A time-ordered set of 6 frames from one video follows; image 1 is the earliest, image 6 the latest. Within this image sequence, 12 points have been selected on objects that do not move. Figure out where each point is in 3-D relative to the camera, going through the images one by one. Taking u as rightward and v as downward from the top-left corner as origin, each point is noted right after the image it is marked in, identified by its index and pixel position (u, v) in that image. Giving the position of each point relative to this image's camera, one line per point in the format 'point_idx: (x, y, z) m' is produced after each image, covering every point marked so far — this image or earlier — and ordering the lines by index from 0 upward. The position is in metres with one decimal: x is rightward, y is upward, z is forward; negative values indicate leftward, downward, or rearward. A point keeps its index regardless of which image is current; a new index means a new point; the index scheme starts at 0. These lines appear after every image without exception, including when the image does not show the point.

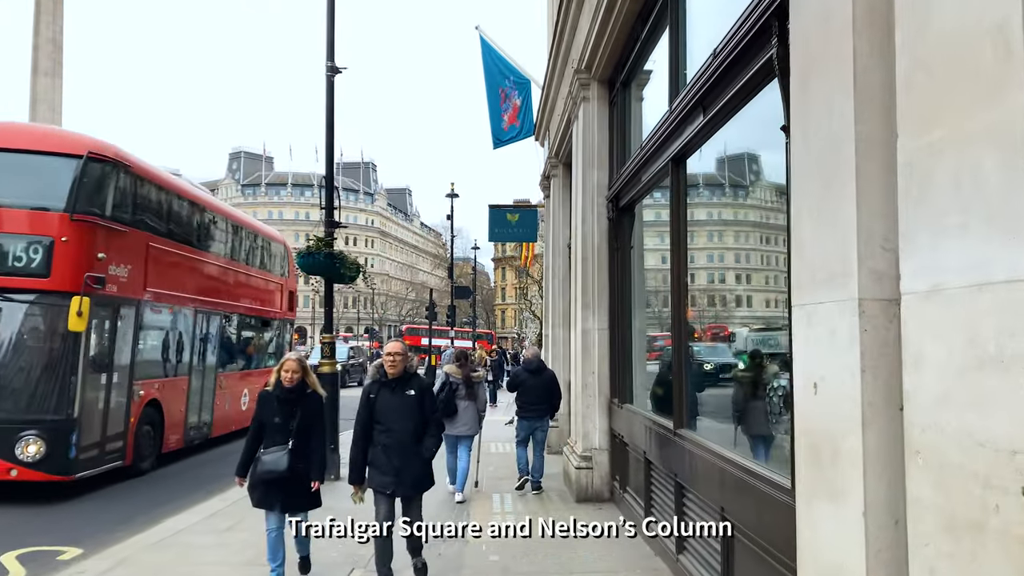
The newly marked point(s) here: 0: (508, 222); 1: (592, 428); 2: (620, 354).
0: (-0.1, +1.1, +13.8) m
1: (+0.8, -1.3, +8.0) m
2: (+1.0, -0.6, +7.5) m
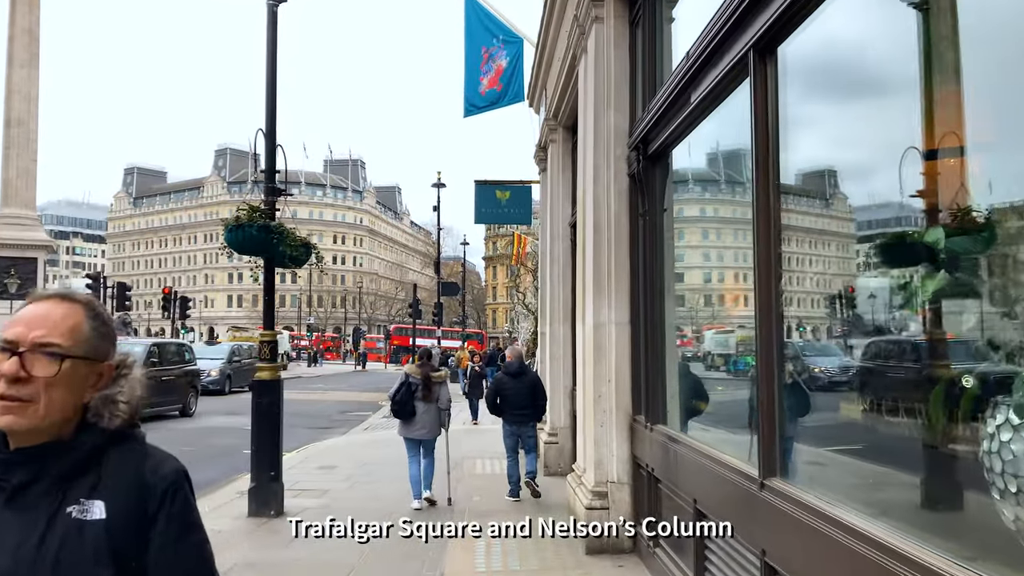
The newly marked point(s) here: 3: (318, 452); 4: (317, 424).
0: (-0.2, +1.2, +11.8) m
1: (+0.7, -1.2, +6.0) m
2: (+0.9, -0.5, +5.5) m
3: (-2.8, -2.3, +12.0) m
4: (-4.1, -2.8, +17.7) m
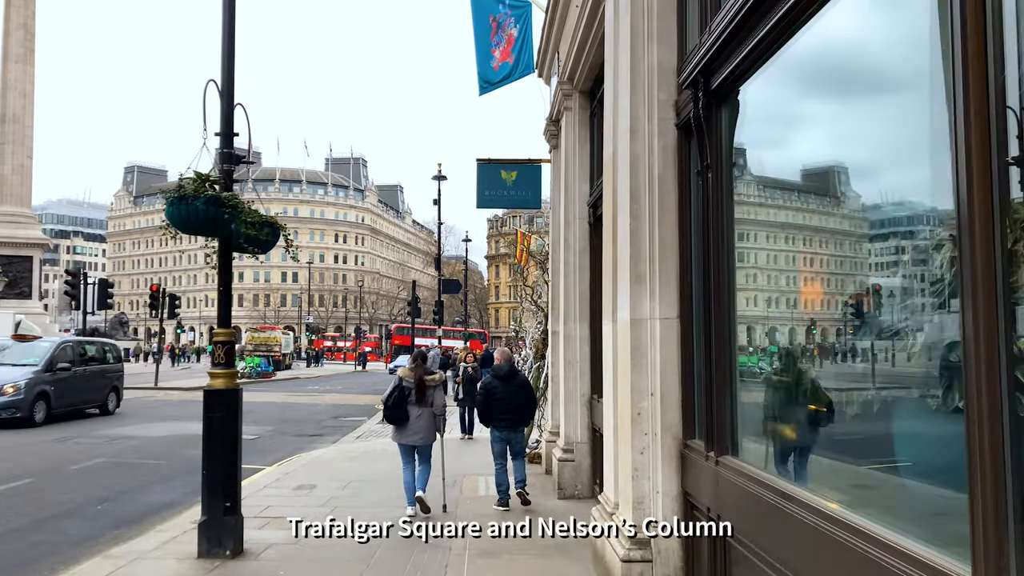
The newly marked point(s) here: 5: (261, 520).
0: (-0.1, +1.3, +10.4) m
1: (+0.7, -1.1, +4.6) m
2: (+1.0, -0.4, +4.1) m
3: (-2.7, -2.3, +10.6) m
4: (-4.0, -2.8, +16.3) m
5: (-2.2, -2.1, +7.5) m
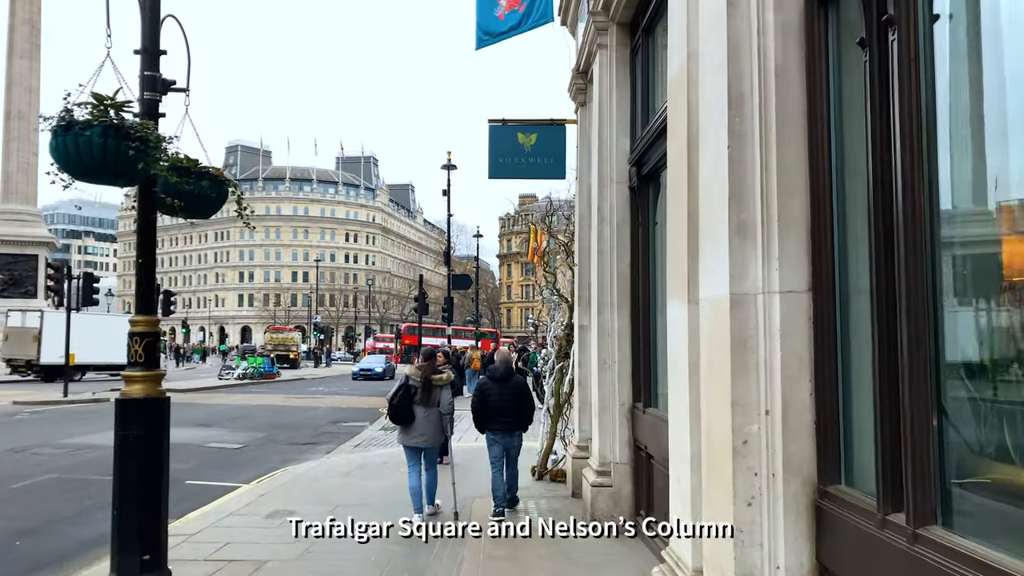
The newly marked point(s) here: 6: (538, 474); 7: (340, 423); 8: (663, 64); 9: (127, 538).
0: (+0.1, +1.5, +8.8) m
1: (+0.9, -0.9, +2.9) m
2: (+1.1, -0.2, +2.5) m
3: (-2.5, -2.1, +9.0) m
4: (-3.7, -2.6, +14.7) m
5: (-2.1, -1.9, +5.9) m
6: (+0.3, -2.0, +9.1) m
7: (-3.5, -2.8, +17.3) m
8: (+1.1, +1.6, +6.0) m
9: (-2.0, -1.3, +4.4) m
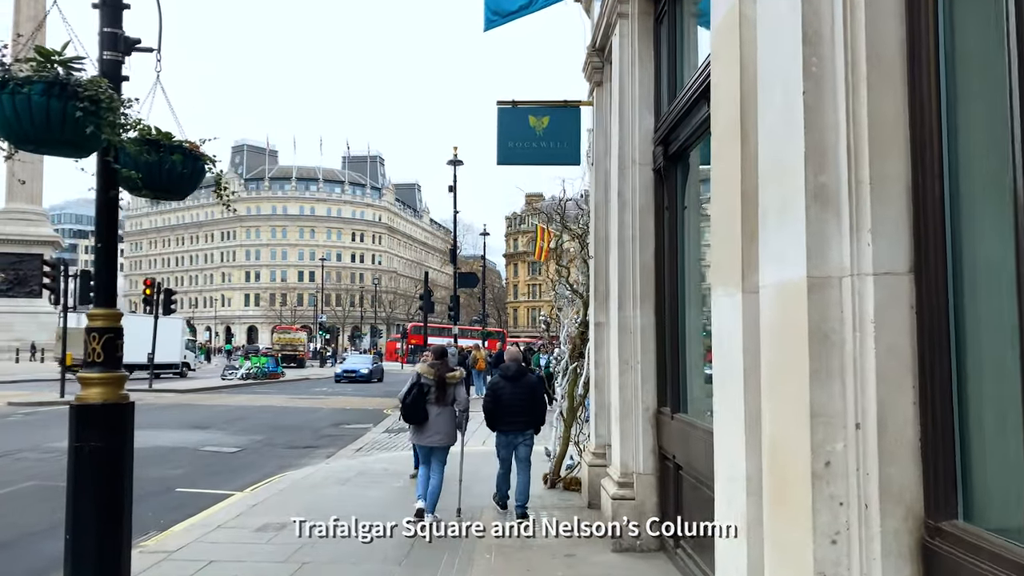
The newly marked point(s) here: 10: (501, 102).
0: (+0.2, +1.5, +8.2) m
1: (+0.9, -0.9, +2.3) m
2: (+1.1, -0.2, +1.8) m
3: (-2.4, -2.1, +8.4) m
4: (-3.6, -2.6, +14.1) m
5: (-2.0, -1.9, +5.3) m
6: (+0.4, -2.0, +8.5) m
7: (-3.4, -2.7, +16.7) m
8: (+1.2, +1.6, +5.4) m
9: (-1.9, -1.2, +3.8) m
10: (-0.1, +1.8, +8.2) m
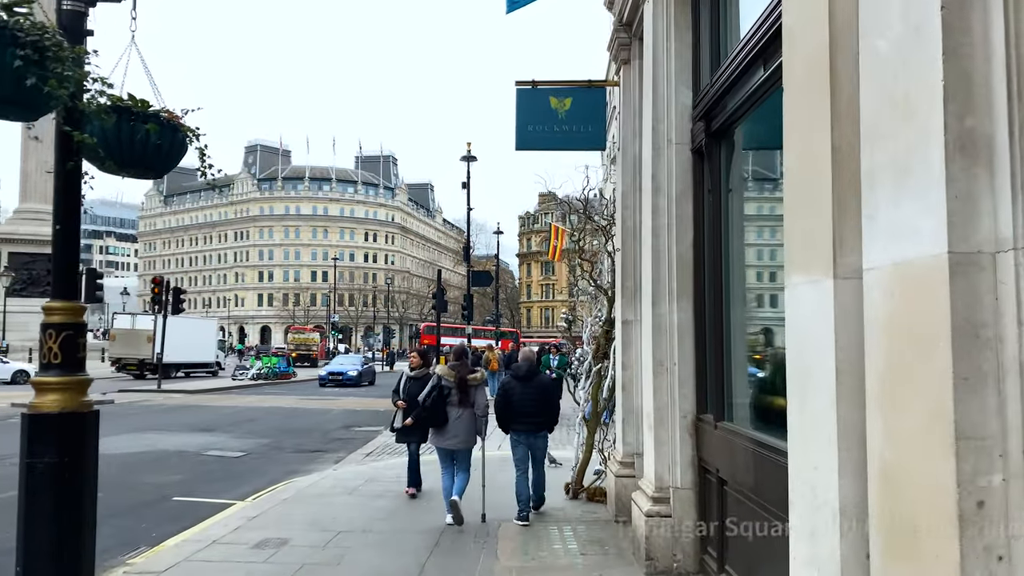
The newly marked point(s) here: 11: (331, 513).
0: (+0.3, +1.6, +7.6) m
1: (+1.0, -0.8, +1.7) m
2: (+1.2, -0.1, +1.2) m
3: (-2.2, -2.0, +7.9) m
4: (-3.3, -2.5, +13.6) m
5: (-1.9, -1.8, +4.7) m
6: (+0.6, -1.9, +7.9) m
7: (-3.1, -2.7, +16.2) m
8: (+1.3, +1.7, +4.8) m
9: (-1.8, -1.2, +3.2) m
10: (+0.1, +1.8, +7.6) m
11: (-1.6, -2.0, +7.4) m
